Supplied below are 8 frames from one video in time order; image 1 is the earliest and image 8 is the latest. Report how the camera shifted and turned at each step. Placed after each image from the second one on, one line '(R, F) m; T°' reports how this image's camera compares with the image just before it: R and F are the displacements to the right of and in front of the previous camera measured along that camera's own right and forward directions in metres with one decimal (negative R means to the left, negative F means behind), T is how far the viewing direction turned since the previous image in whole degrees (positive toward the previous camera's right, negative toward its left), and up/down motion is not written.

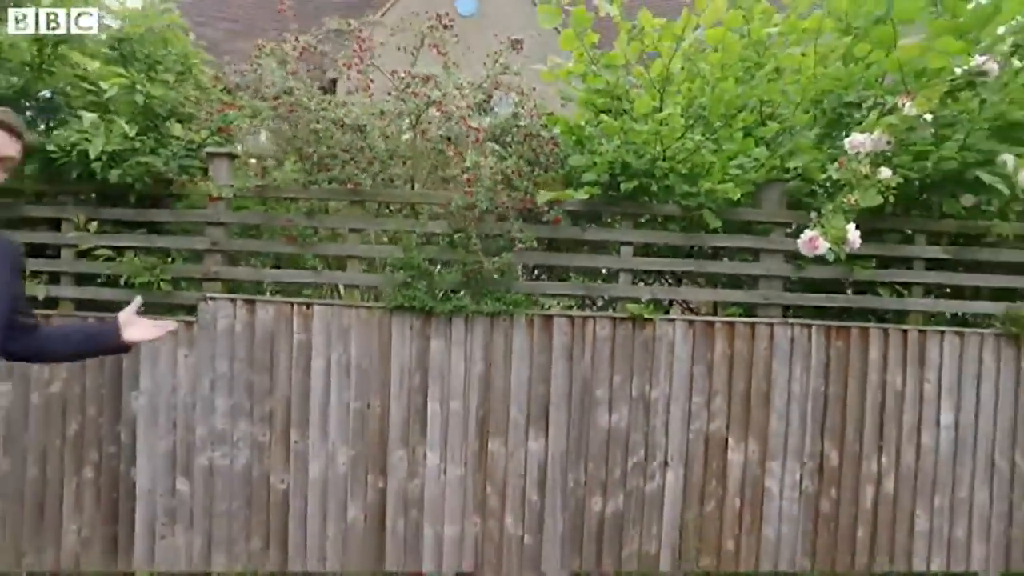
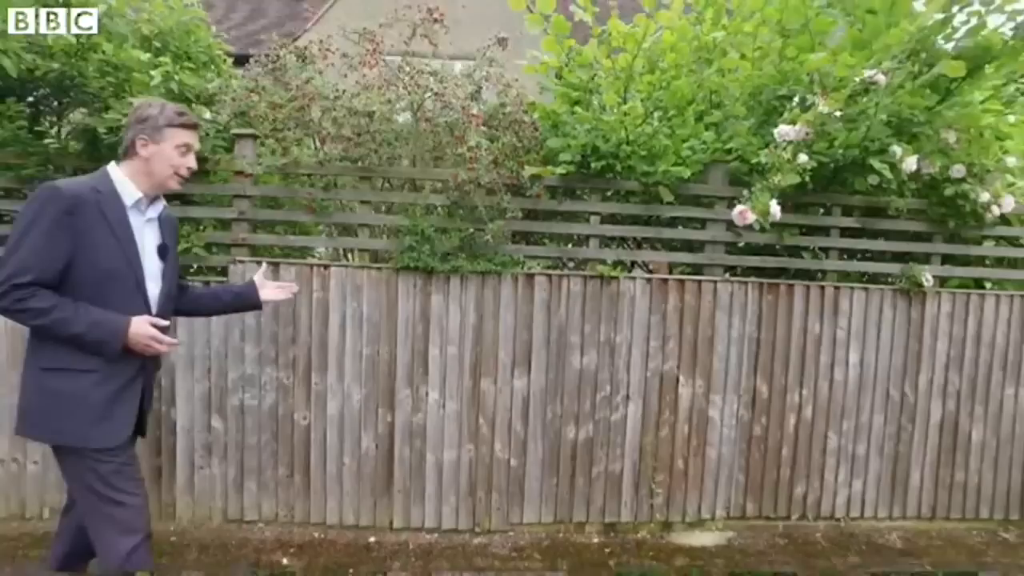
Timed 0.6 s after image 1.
(-0.2, -0.6) m; +3°
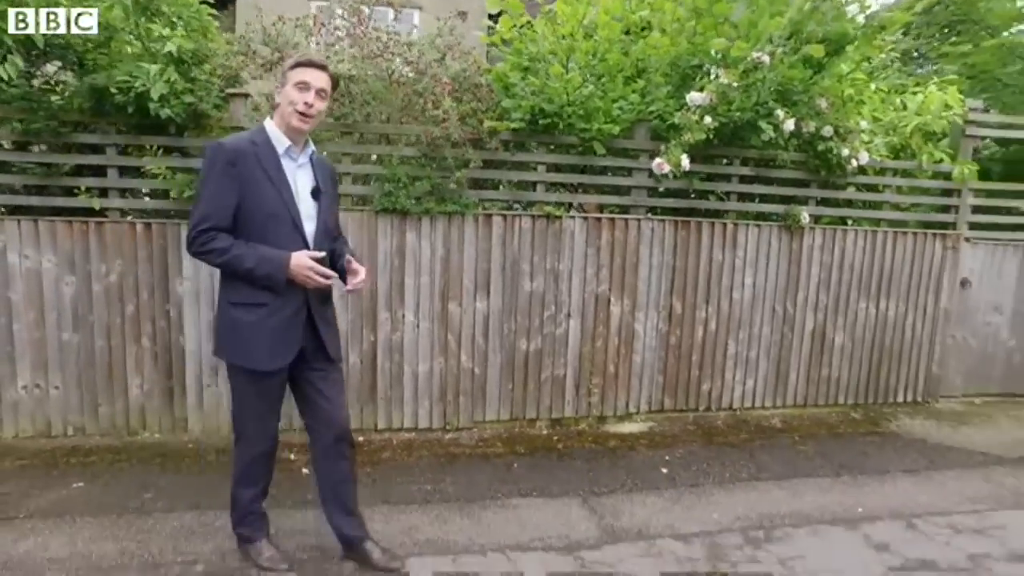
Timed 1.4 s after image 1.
(-0.2, -0.8) m; +6°
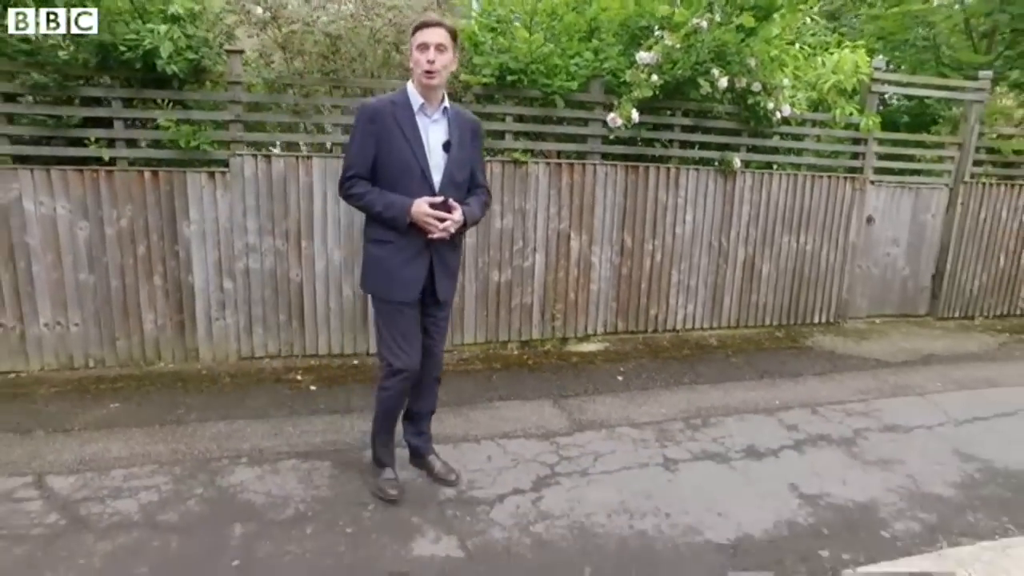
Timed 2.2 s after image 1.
(-0.2, -0.6) m; +5°
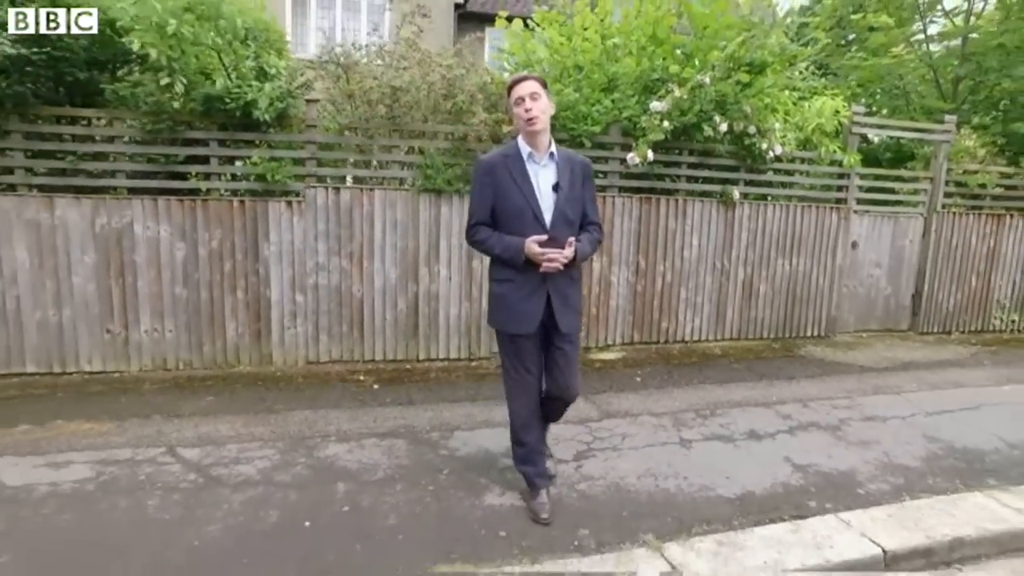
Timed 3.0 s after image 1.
(-0.3, -0.8) m; 0°
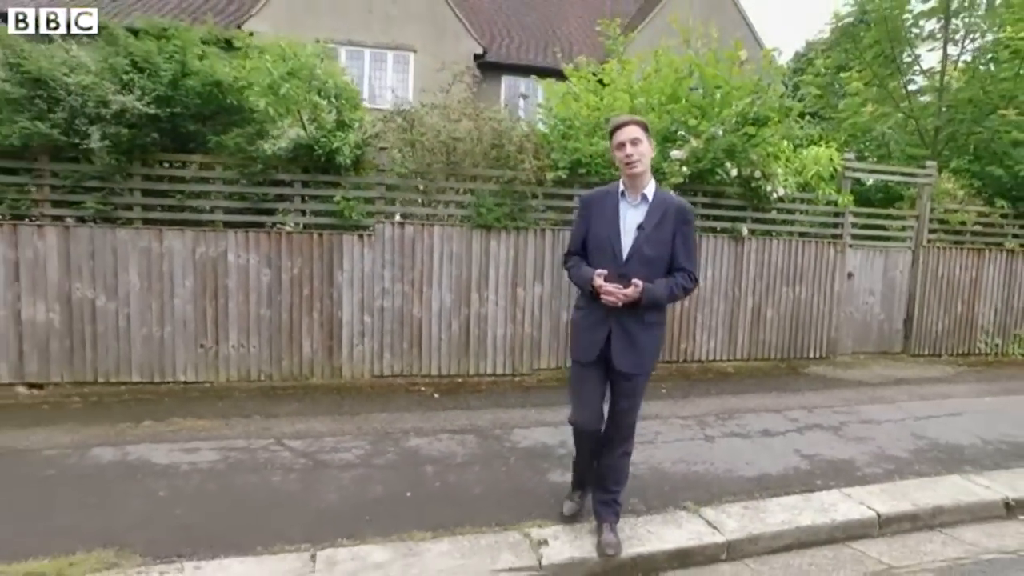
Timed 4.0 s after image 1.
(-0.4, -0.8) m; 0°
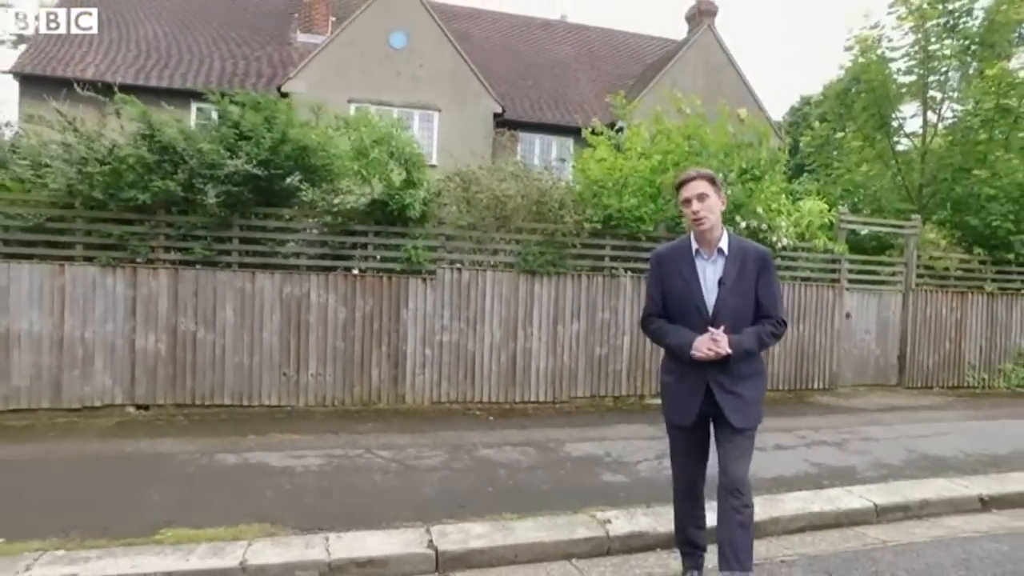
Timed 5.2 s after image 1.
(-0.5, -1.0) m; 0°
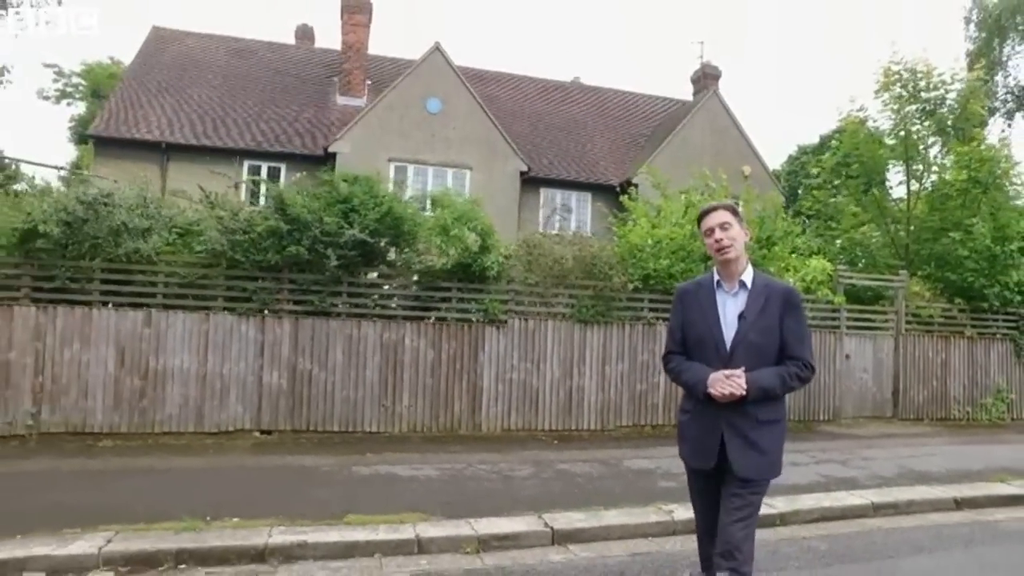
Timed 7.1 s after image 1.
(-0.8, -1.6) m; 0°
